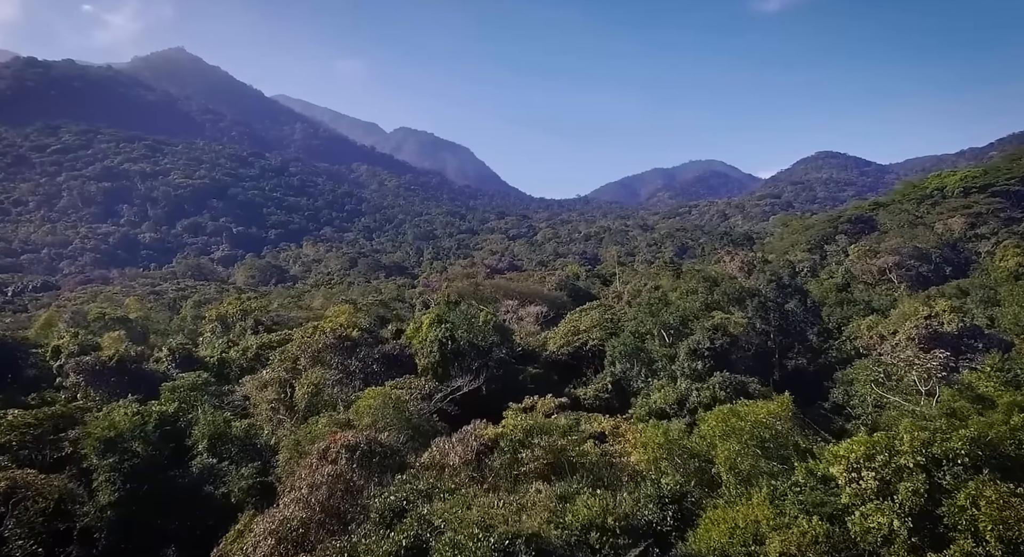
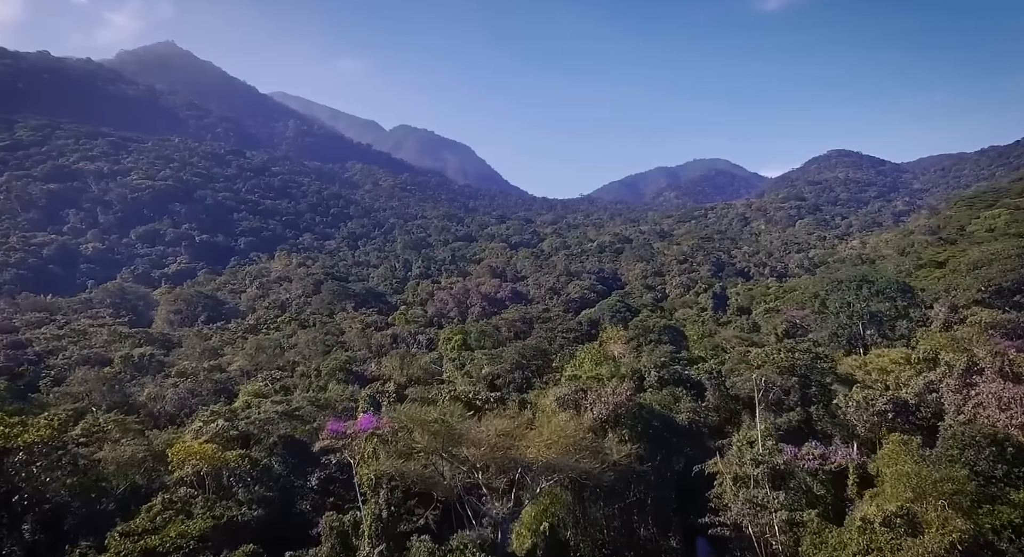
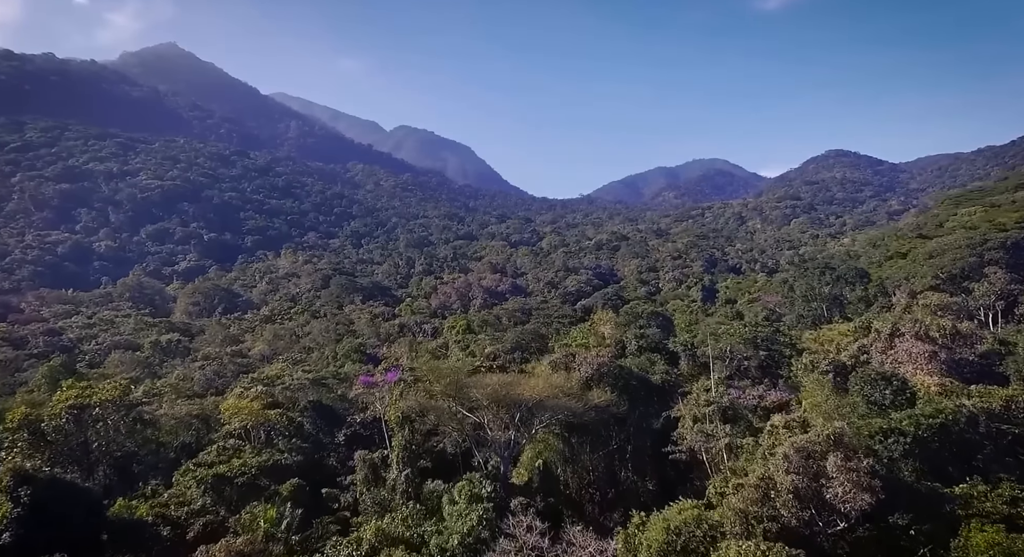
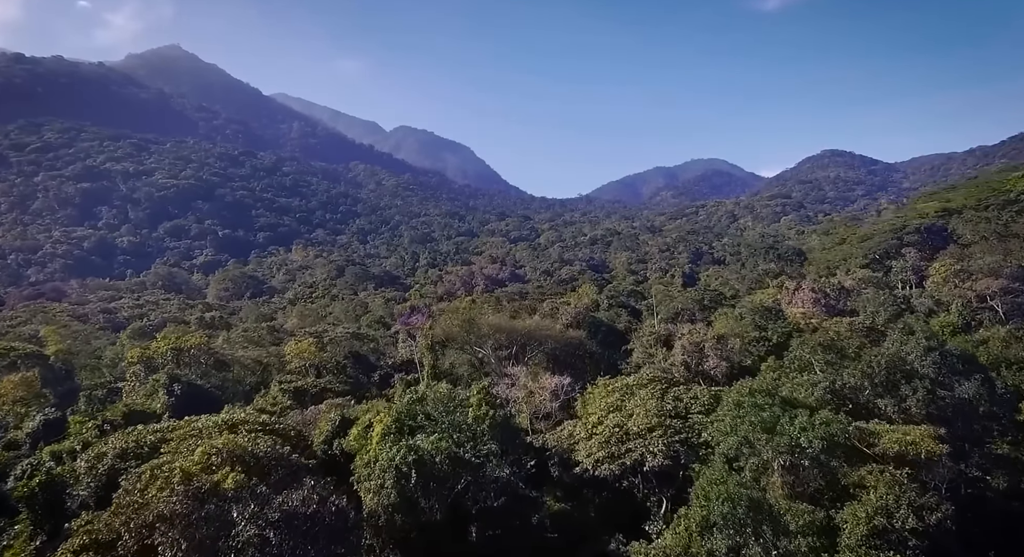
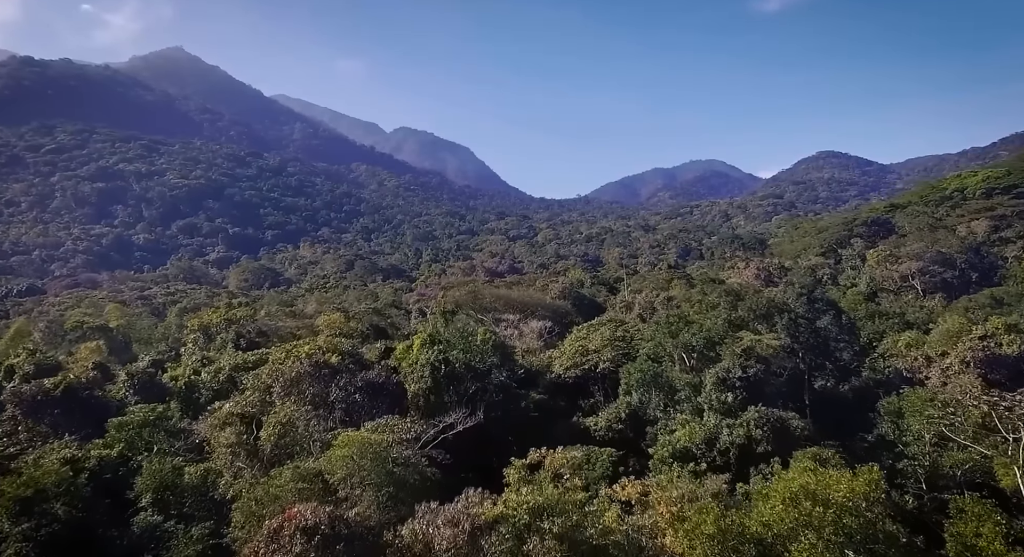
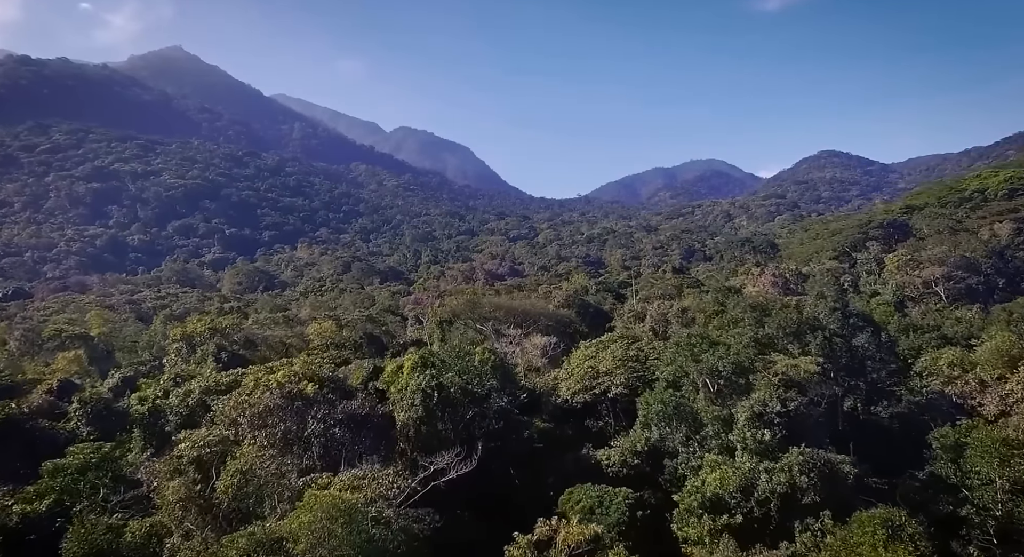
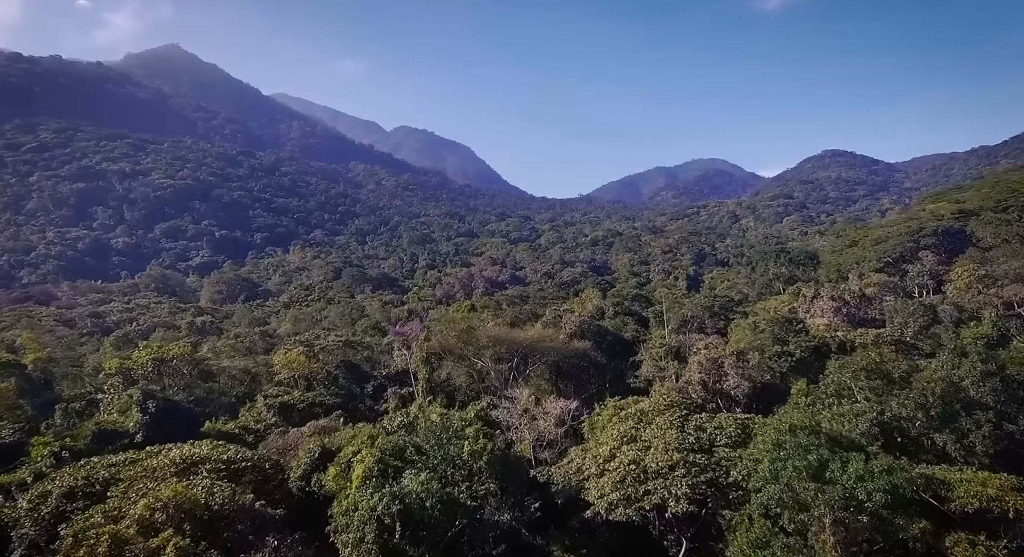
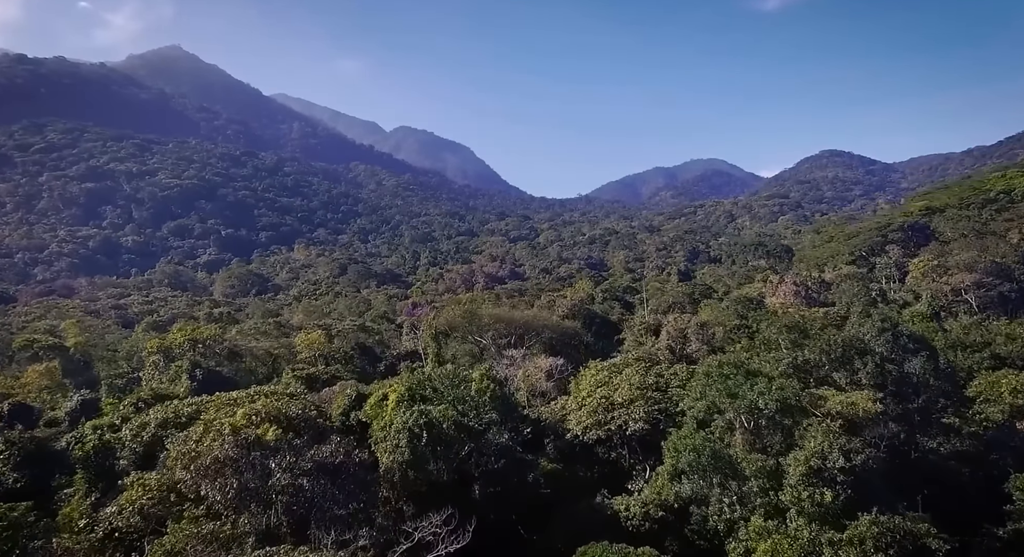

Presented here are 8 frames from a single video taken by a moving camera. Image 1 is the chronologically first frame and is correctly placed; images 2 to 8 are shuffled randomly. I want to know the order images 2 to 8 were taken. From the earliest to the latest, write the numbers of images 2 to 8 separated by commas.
5, 6, 8, 4, 7, 3, 2
